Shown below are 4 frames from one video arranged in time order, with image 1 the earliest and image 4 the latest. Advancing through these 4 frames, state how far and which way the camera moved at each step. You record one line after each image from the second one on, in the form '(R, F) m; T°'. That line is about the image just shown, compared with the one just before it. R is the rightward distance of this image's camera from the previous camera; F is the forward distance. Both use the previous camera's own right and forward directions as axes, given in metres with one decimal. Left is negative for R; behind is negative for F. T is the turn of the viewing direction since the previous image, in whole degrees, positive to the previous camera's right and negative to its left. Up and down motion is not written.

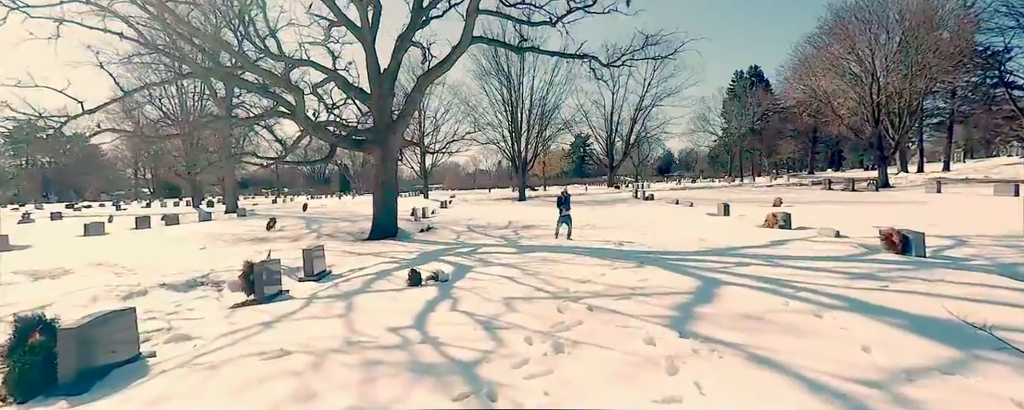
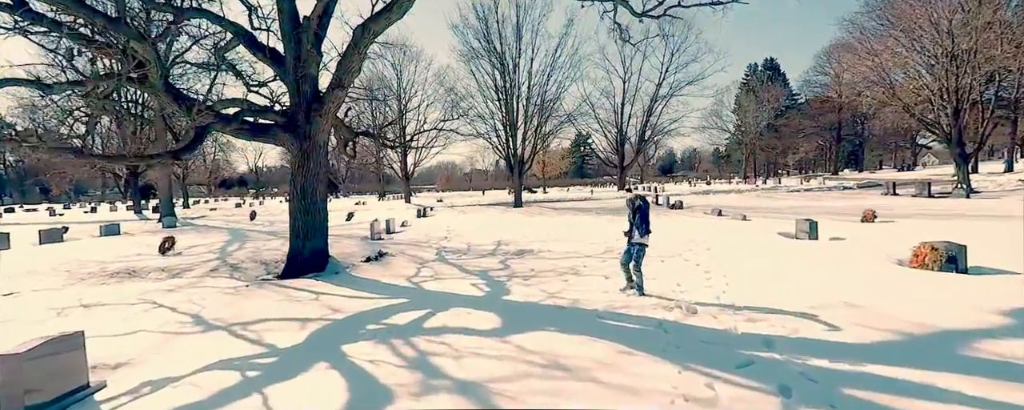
(+0.2, +4.1) m; 0°
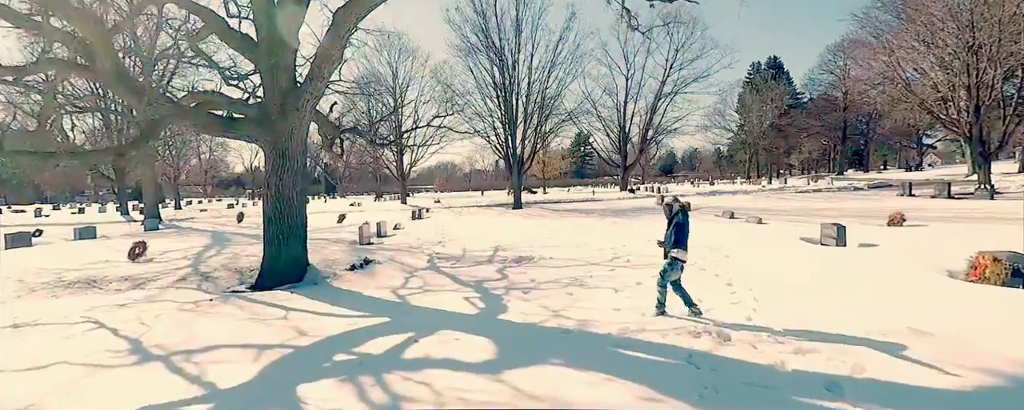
(0.0, +0.8) m; 0°
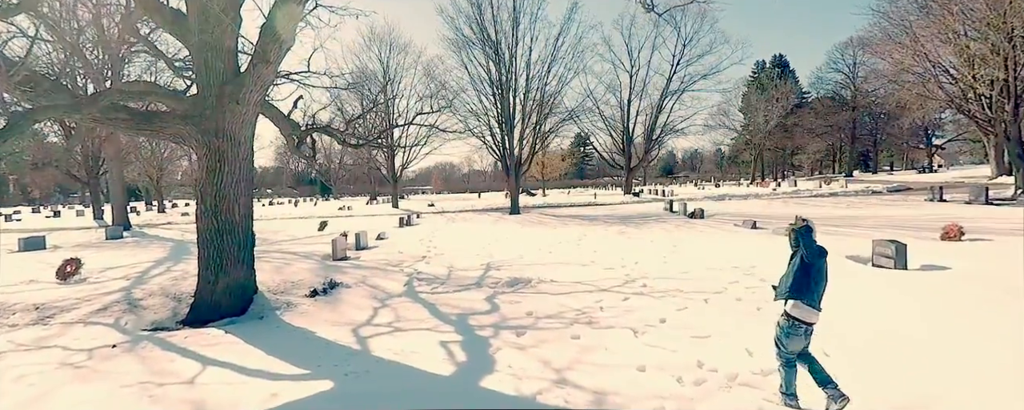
(+0.1, +1.4) m; 0°
